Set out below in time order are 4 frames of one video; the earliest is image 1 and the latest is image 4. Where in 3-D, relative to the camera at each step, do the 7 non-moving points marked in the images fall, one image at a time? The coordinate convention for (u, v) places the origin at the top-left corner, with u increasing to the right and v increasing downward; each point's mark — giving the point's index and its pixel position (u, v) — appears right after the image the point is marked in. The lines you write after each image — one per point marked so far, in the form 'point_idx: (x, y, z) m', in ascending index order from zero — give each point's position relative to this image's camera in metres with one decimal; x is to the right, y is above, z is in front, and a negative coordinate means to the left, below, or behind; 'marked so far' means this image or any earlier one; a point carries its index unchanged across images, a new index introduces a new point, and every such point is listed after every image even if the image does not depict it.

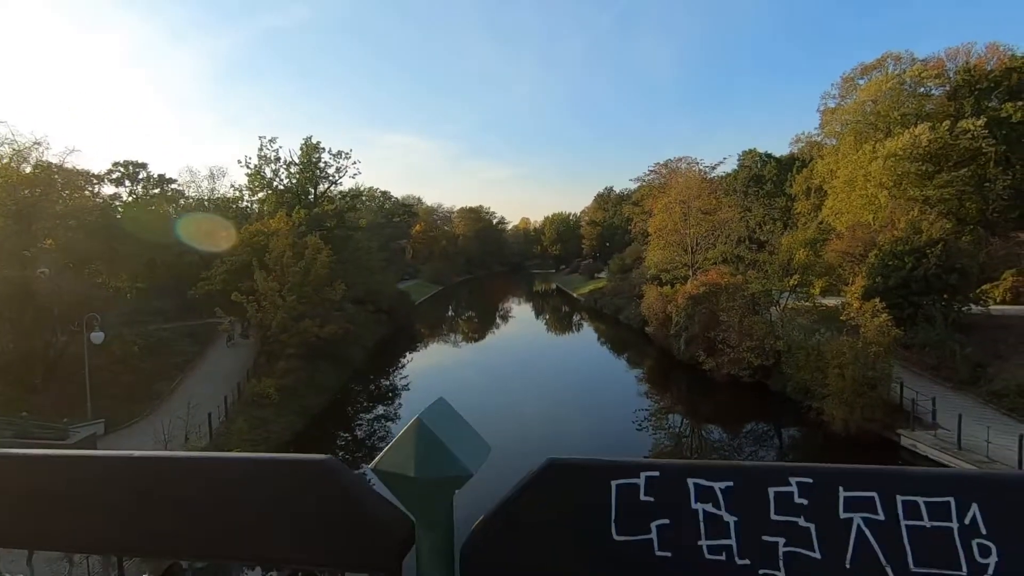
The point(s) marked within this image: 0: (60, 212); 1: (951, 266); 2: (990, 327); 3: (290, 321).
0: (-14.6, +2.4, +17.4) m
1: (+14.6, +0.8, +18.0) m
2: (+16.5, -1.4, +18.8) m
3: (-7.0, -1.1, +17.0) m
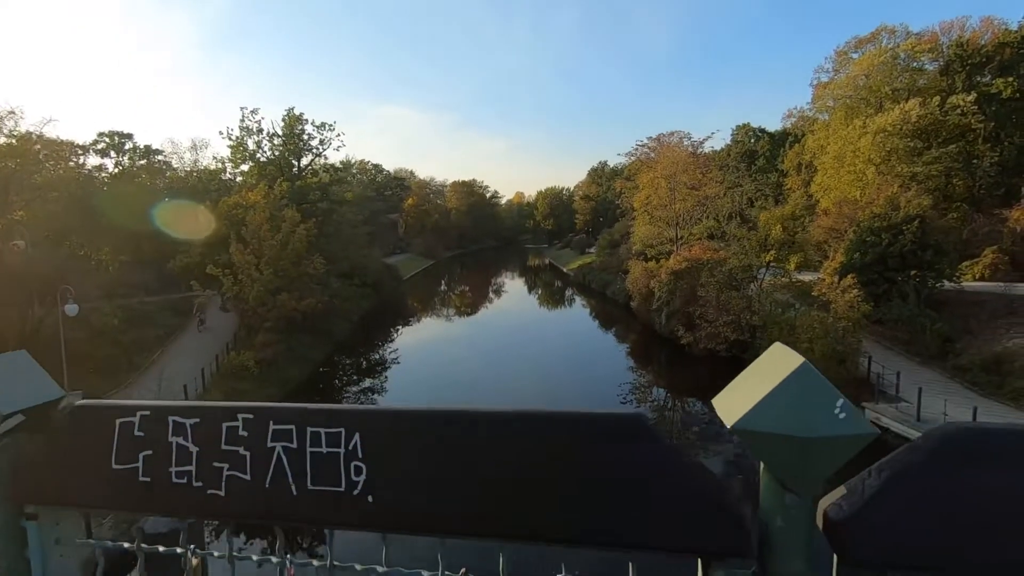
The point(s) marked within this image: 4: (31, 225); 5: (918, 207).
0: (-15.3, +3.3, +17.2) m
1: (+13.9, +1.5, +18.1) m
2: (+15.8, -0.6, +19.0) m
3: (-7.7, -0.2, +17.0) m
4: (-15.6, +2.0, +17.5) m
5: (+13.8, +2.8, +18.4) m
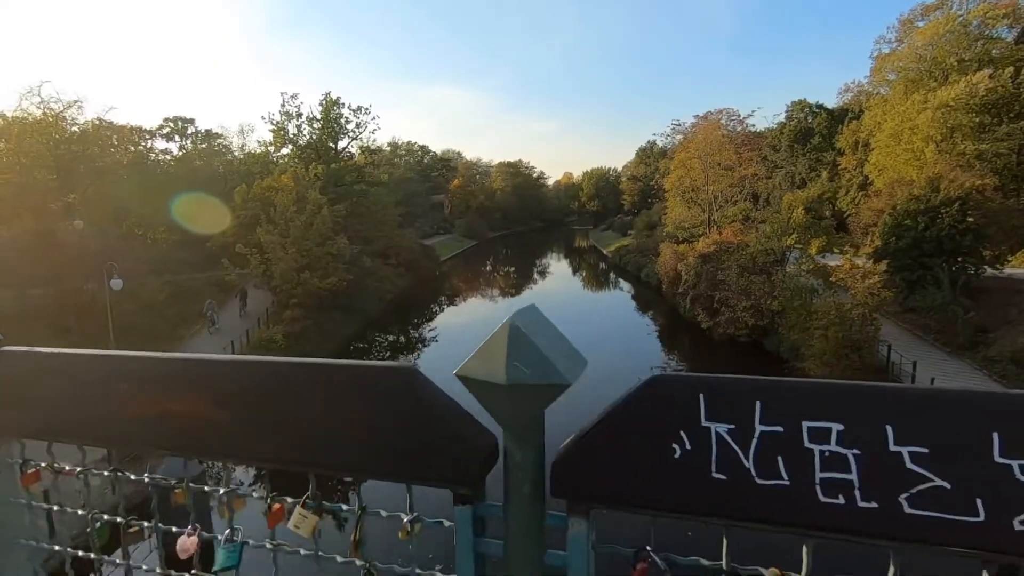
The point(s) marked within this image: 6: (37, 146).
0: (-14.7, +4.1, +18.8) m
1: (+14.4, +2.0, +17.1) m
2: (+16.3, -0.1, +17.9) m
3: (-7.3, +0.5, +18.0) m
4: (-15.0, +2.9, +19.1) m
5: (+14.4, +3.2, +17.3) m
6: (-15.4, +4.6, +17.5) m
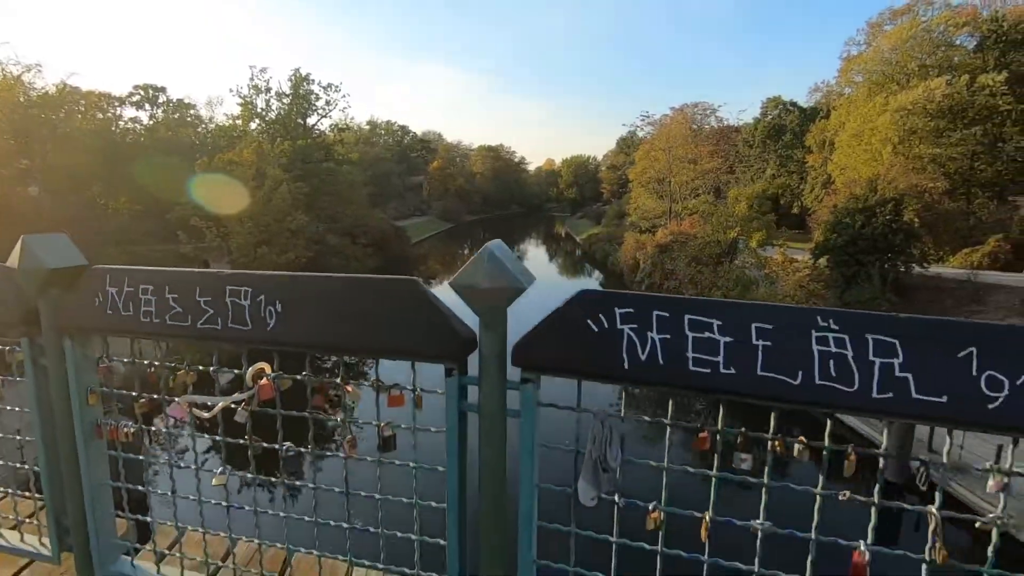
0: (-16.1, +5.3, +18.6) m
1: (+13.0, +2.1, +18.0) m
2: (+14.8, -0.1, +19.0) m
3: (-8.8, +1.3, +18.2) m
4: (-16.5, +4.0, +19.0) m
5: (+13.0, +3.3, +18.3) m
6: (-16.7, +5.7, +17.3) m
